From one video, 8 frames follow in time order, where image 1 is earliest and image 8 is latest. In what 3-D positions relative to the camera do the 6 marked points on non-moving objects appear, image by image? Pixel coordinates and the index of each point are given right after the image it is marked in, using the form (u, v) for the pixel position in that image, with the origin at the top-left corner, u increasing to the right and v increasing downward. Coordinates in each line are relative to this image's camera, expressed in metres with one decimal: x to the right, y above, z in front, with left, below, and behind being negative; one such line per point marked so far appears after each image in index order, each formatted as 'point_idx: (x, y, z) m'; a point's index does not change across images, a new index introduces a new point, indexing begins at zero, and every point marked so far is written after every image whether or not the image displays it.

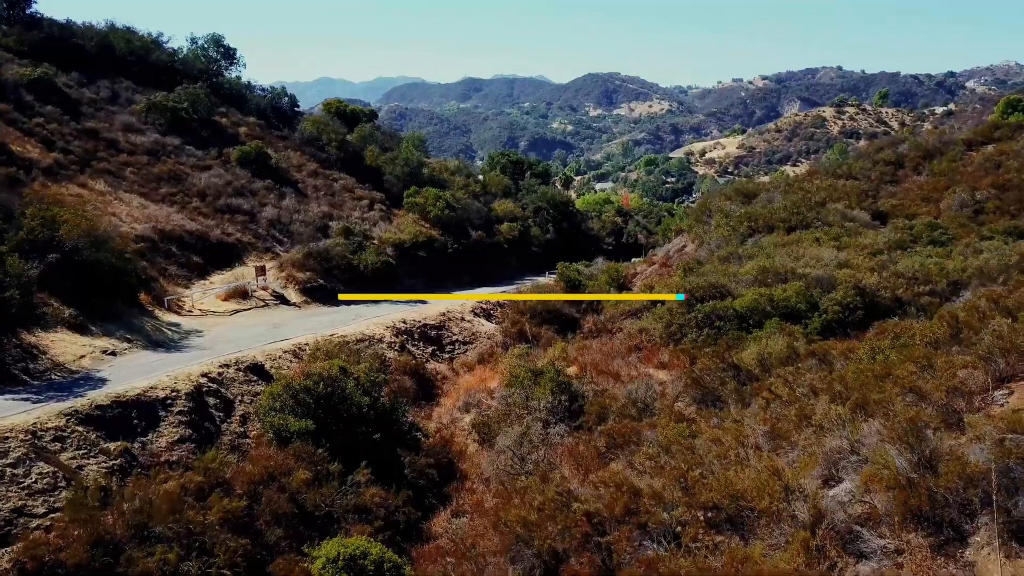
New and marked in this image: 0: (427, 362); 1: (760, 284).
0: (-1.4, -1.3, +17.3) m
1: (+3.8, +0.1, +15.7) m
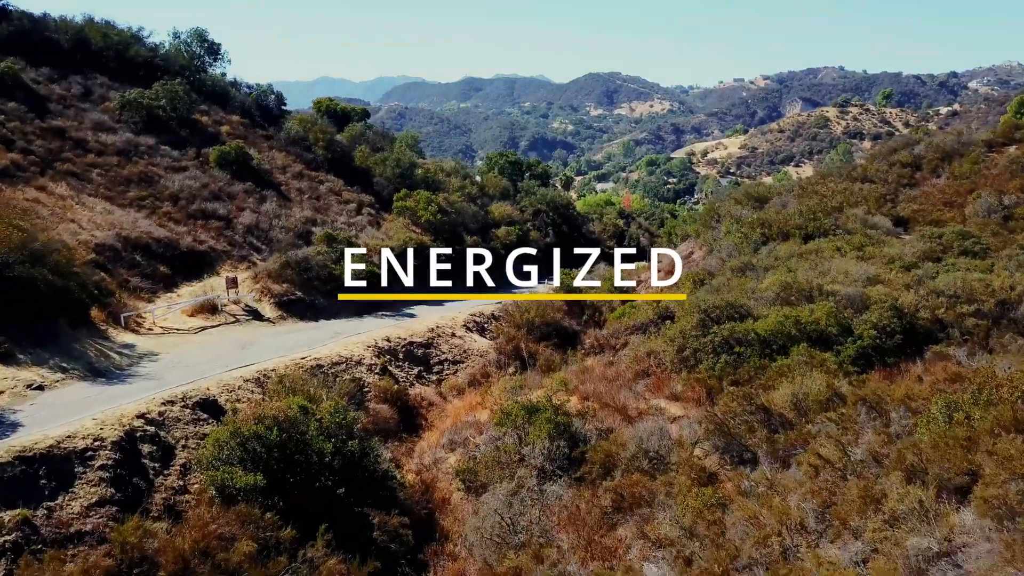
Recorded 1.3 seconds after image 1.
0: (-1.5, -1.5, +15.6) m
1: (+3.7, -0.2, +14.1) m
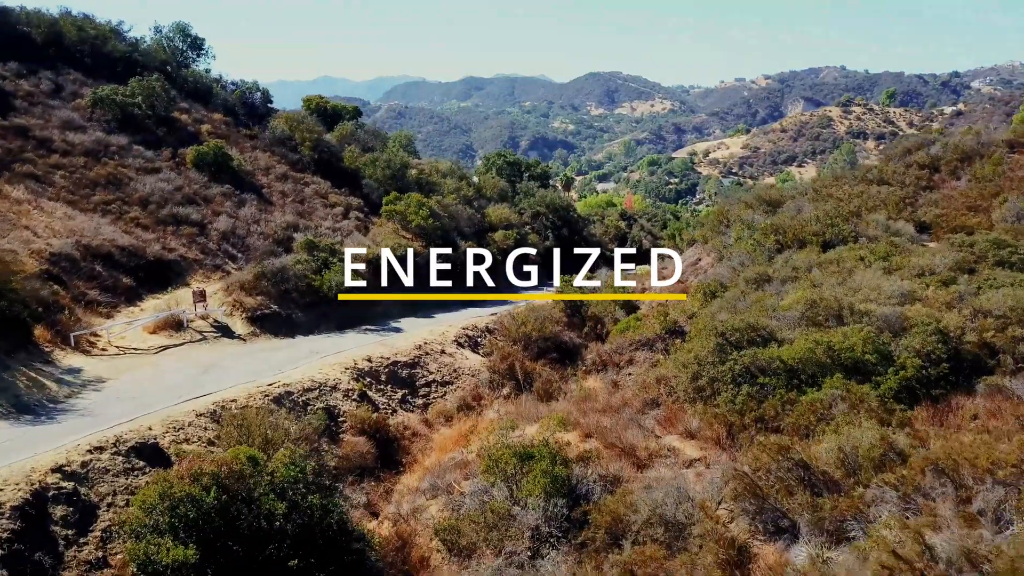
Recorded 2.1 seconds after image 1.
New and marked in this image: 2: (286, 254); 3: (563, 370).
0: (-1.6, -1.7, +14.1) m
1: (+3.6, -0.4, +12.5) m
2: (-4.3, +0.6, +19.7) m
3: (+0.9, -1.5, +18.7) m
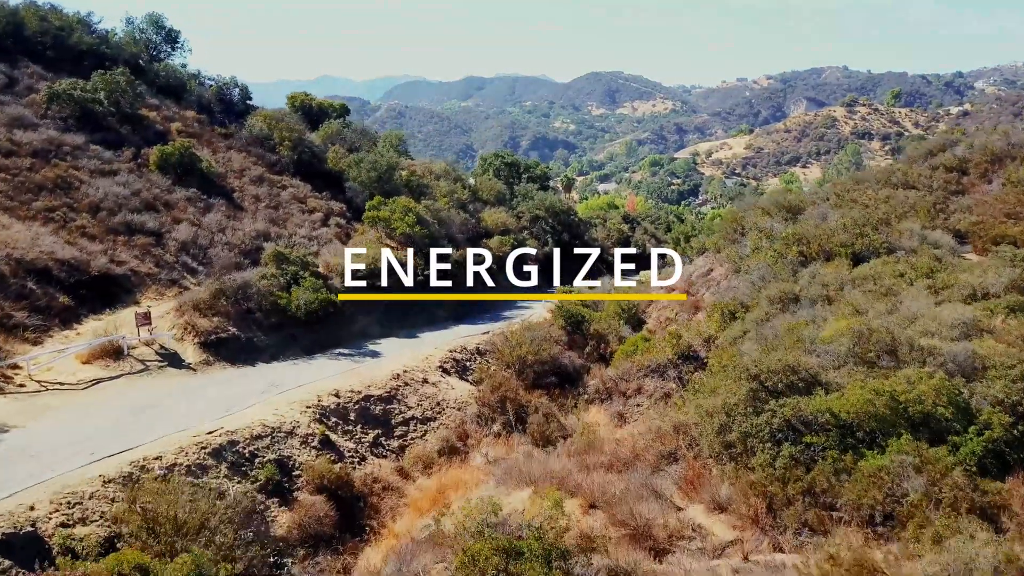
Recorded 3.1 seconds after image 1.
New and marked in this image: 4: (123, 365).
0: (-1.7, -2.0, +11.9) m
1: (+3.5, -0.7, +10.4) m
2: (-4.5, +0.4, +17.6) m
3: (+0.8, -1.8, +16.5) m
4: (-5.1, -1.0, +13.5) m
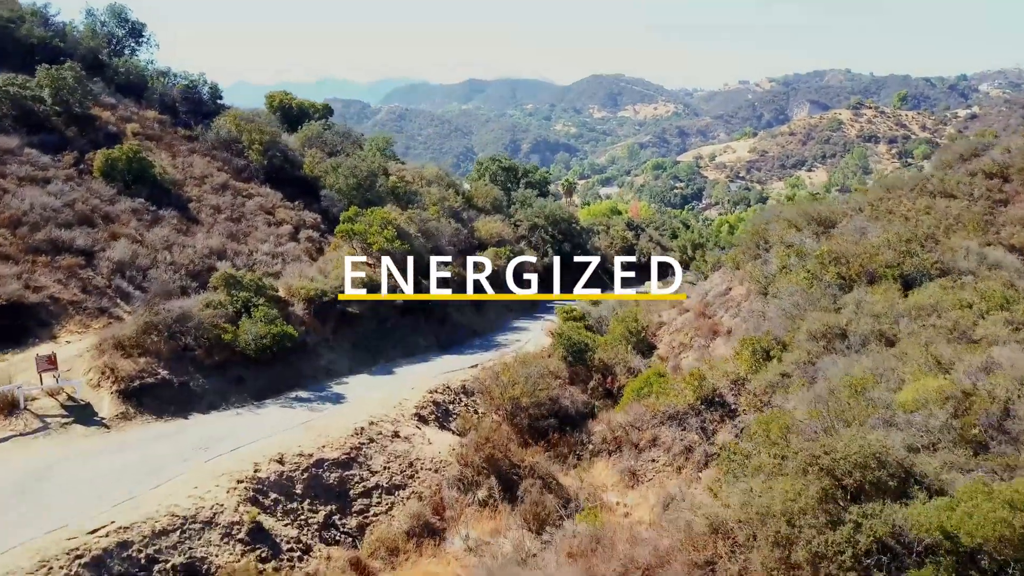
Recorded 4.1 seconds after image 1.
0: (-1.9, -2.4, +9.3) m
1: (+3.4, -1.1, +7.7) m
2: (-4.6, -0.1, +15.0) m
3: (+0.7, -2.2, +13.9) m
4: (-5.2, -1.4, +10.8) m
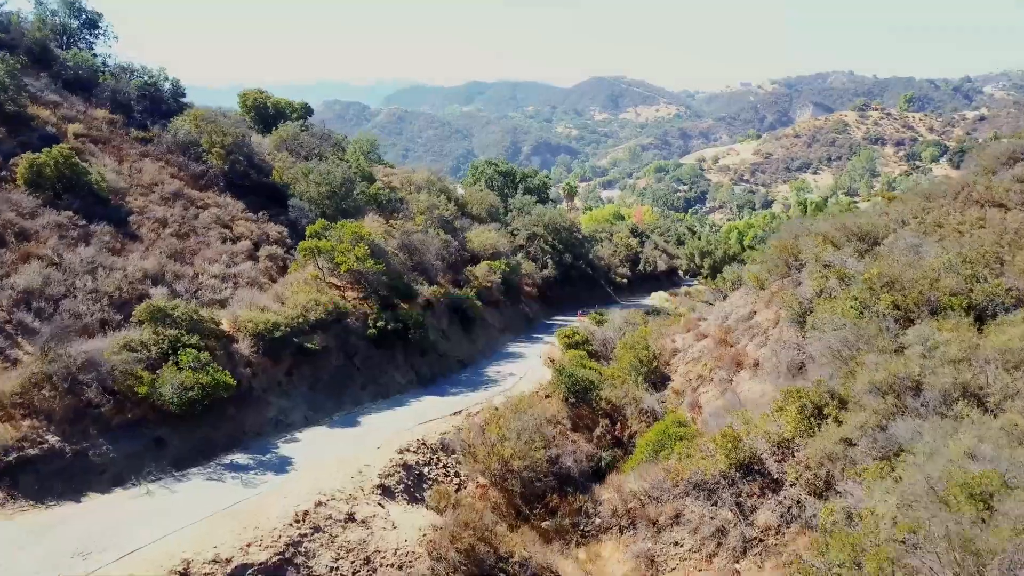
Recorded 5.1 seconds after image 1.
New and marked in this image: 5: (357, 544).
0: (-2.0, -2.8, +6.6) m
1: (+3.2, -1.5, +5.0) m
2: (-4.7, -0.5, +12.3) m
3: (+0.5, -2.6, +11.2) m
4: (-5.3, -1.8, +8.1) m
5: (-1.4, -2.4, +9.6) m
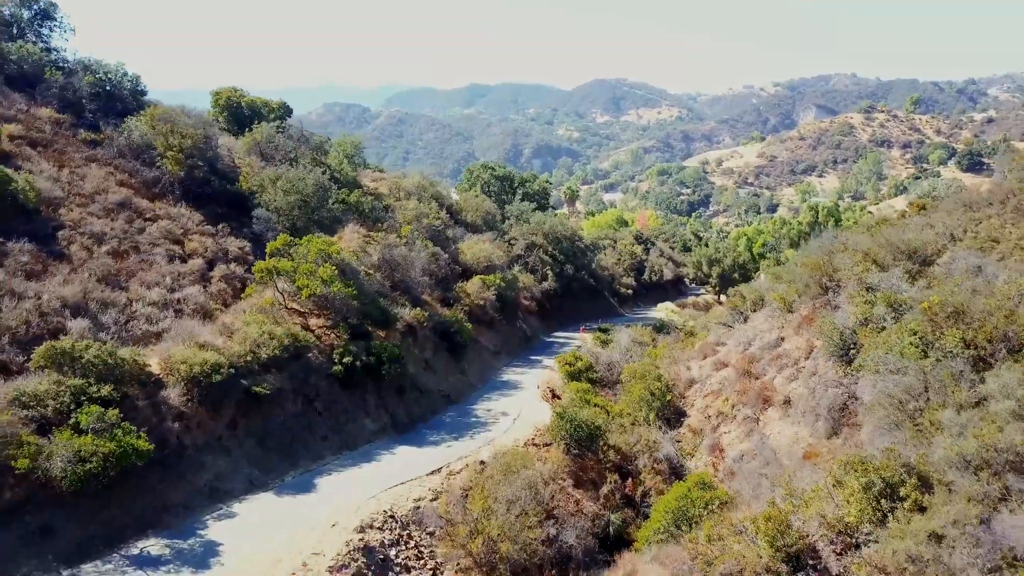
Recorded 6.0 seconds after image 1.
0: (-2.1, -3.2, +4.3) m
1: (+3.1, -1.9, +2.7) m
2: (-4.8, -0.8, +9.9) m
3: (+0.4, -3.0, +8.9) m
4: (-5.5, -2.2, +5.8) m
5: (-1.5, -2.7, +7.2) m
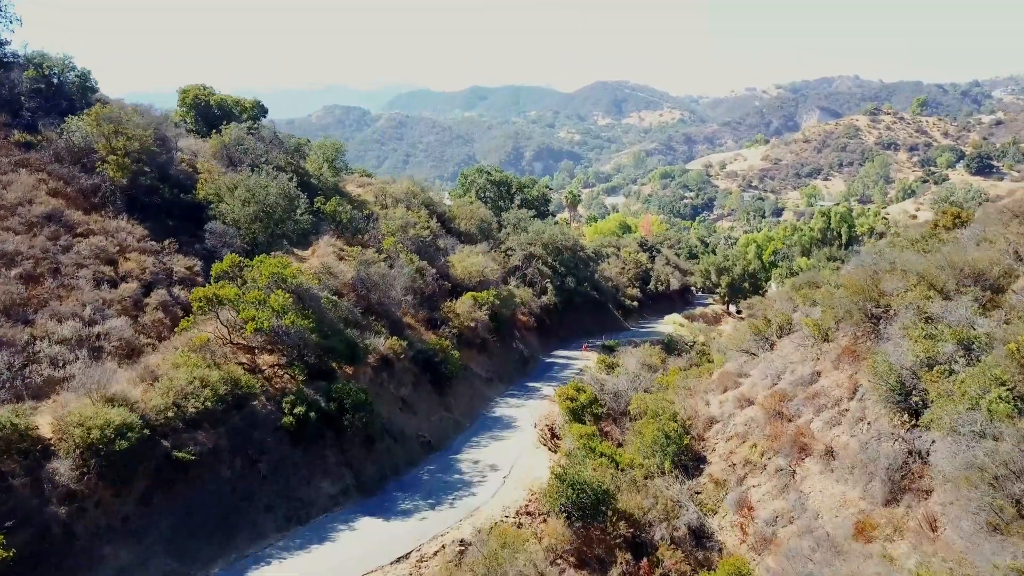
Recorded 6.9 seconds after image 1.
0: (-2.3, -3.5, +1.9) m
1: (+3.0, -2.2, +0.3) m
2: (-4.9, -1.2, +7.6) m
3: (+0.3, -3.3, +6.5) m
4: (-5.6, -2.5, +3.5) m
5: (-1.7, -3.1, +4.9) m
